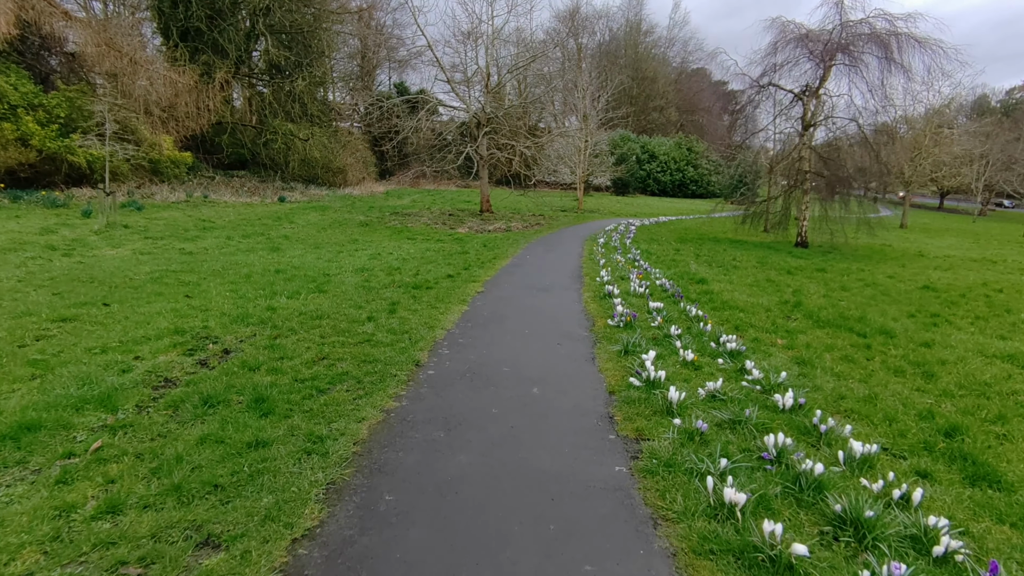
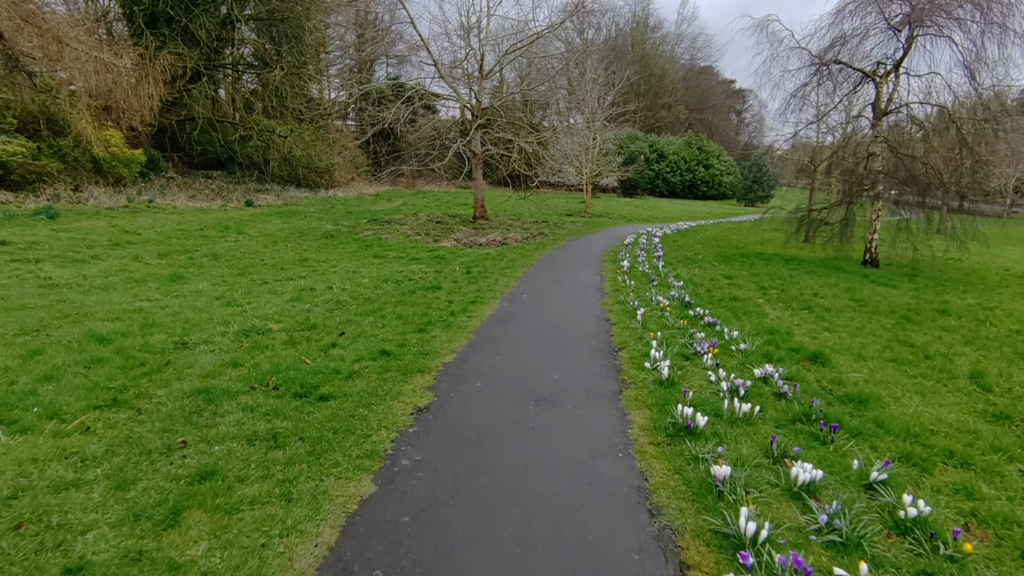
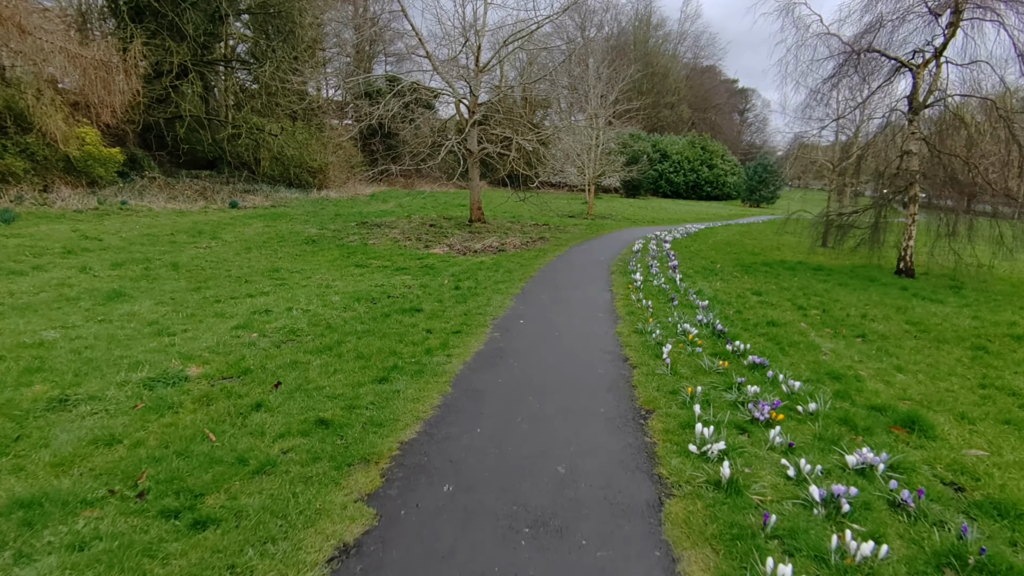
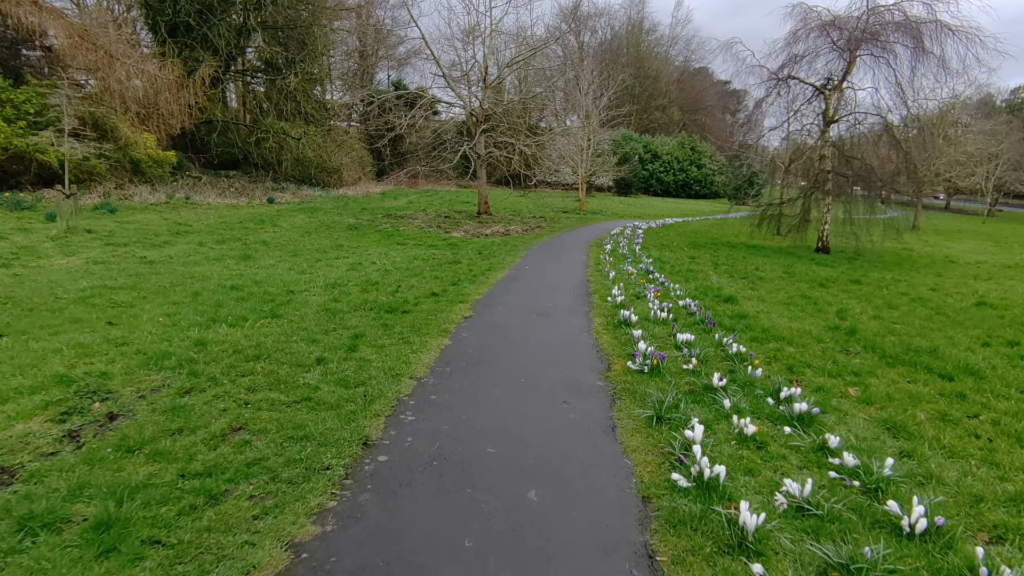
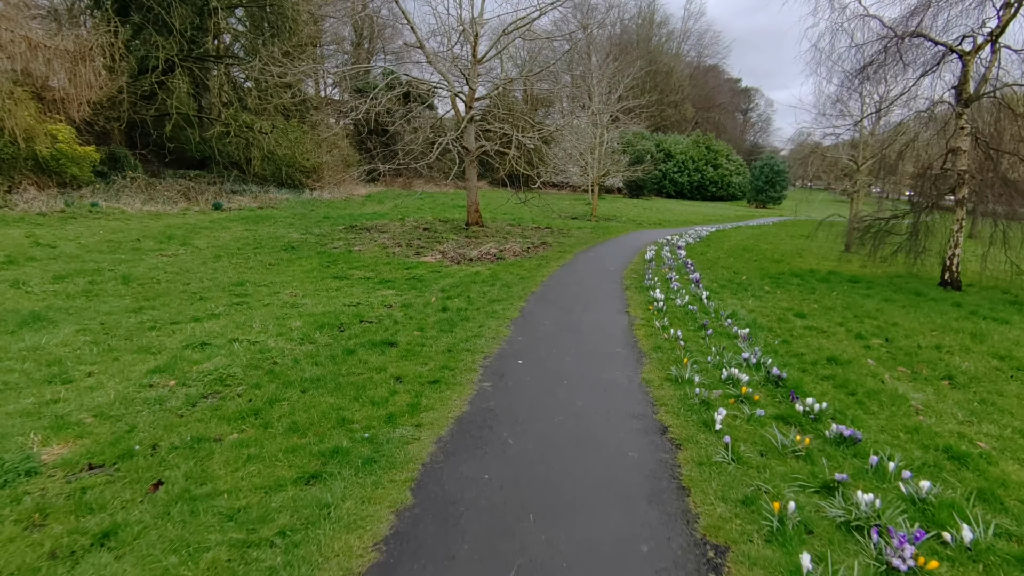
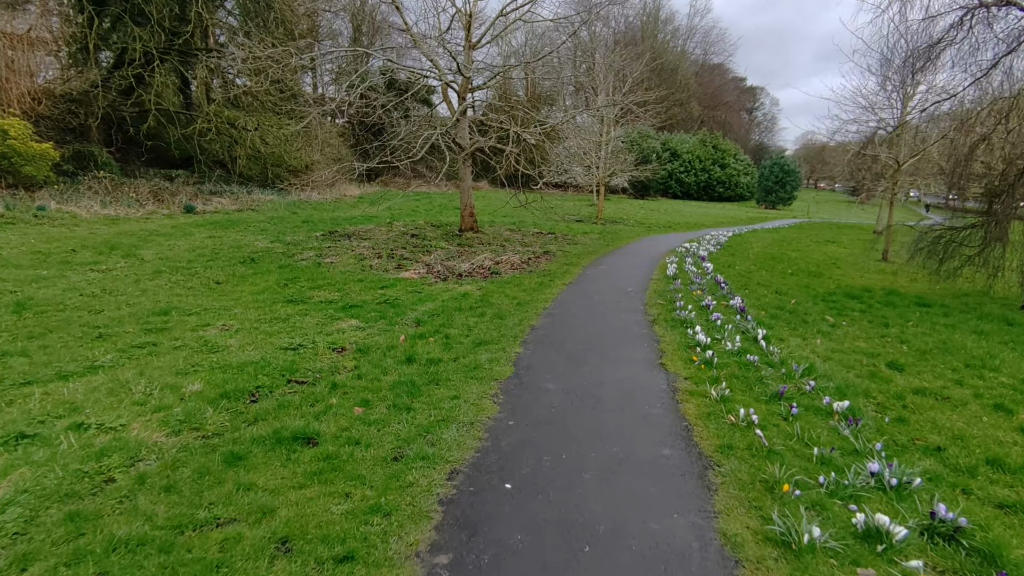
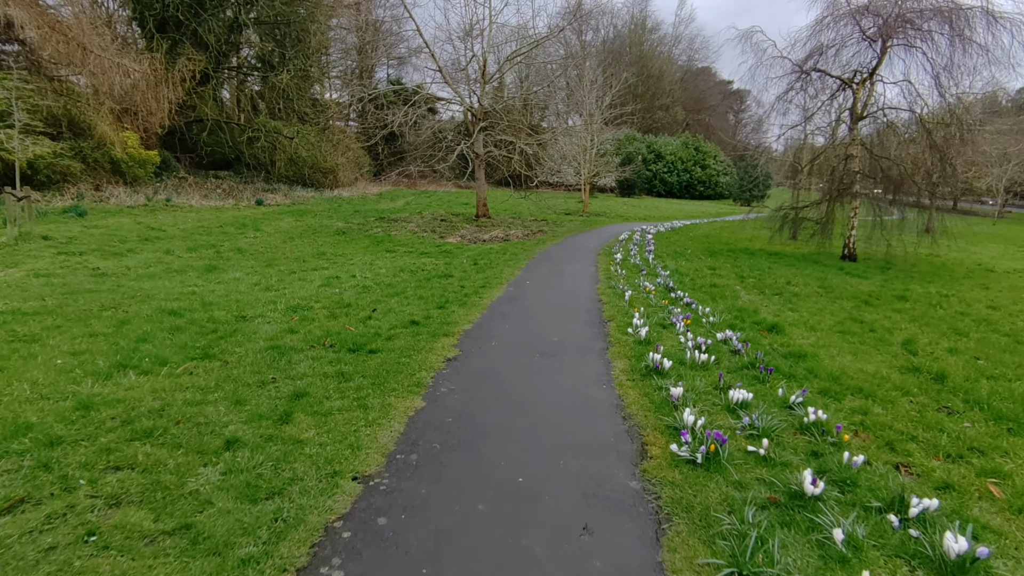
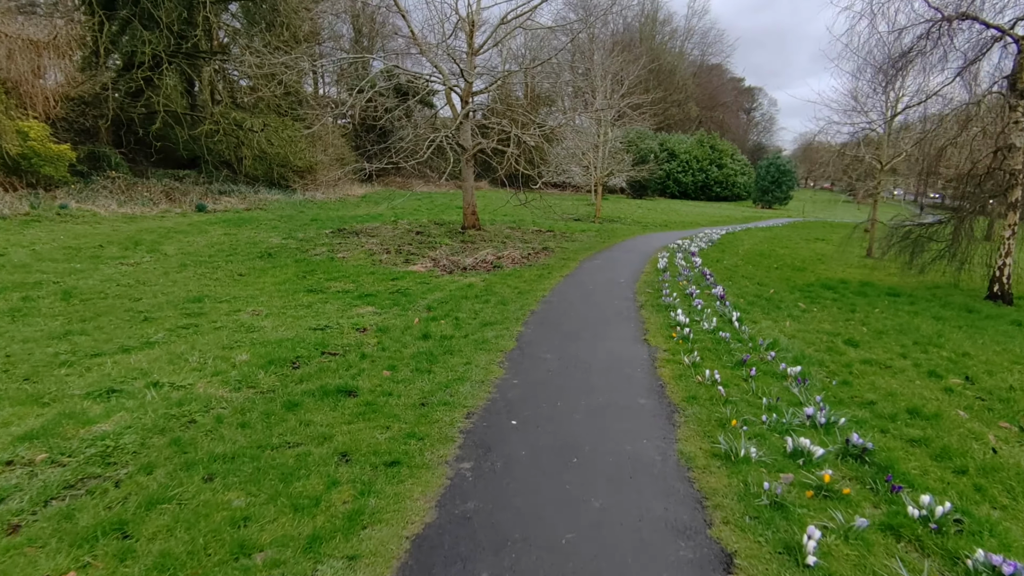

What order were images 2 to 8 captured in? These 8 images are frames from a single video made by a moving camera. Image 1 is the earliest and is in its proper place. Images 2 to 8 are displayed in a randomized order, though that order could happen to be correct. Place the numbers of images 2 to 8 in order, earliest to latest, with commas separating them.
4, 7, 2, 3, 5, 8, 6
